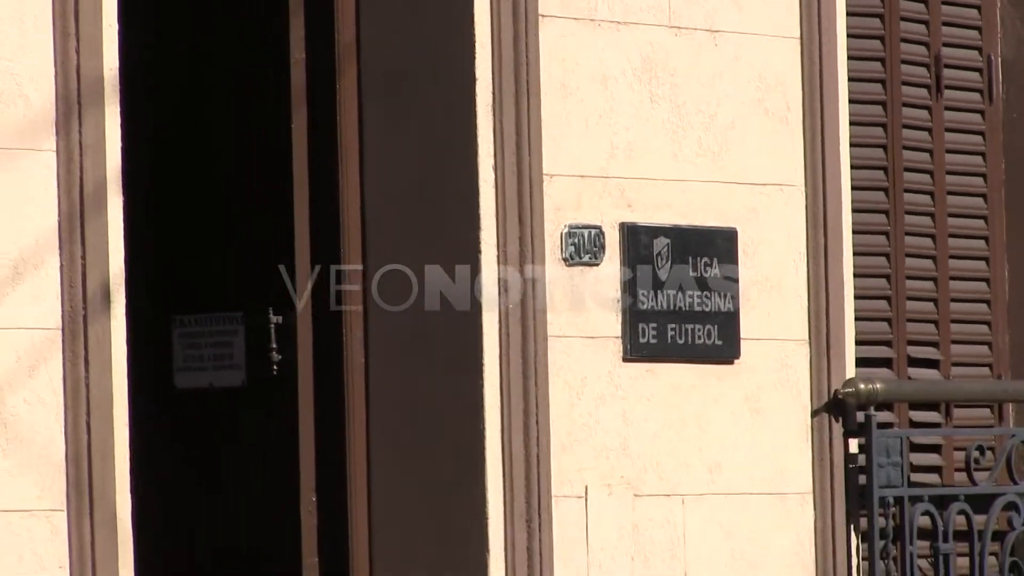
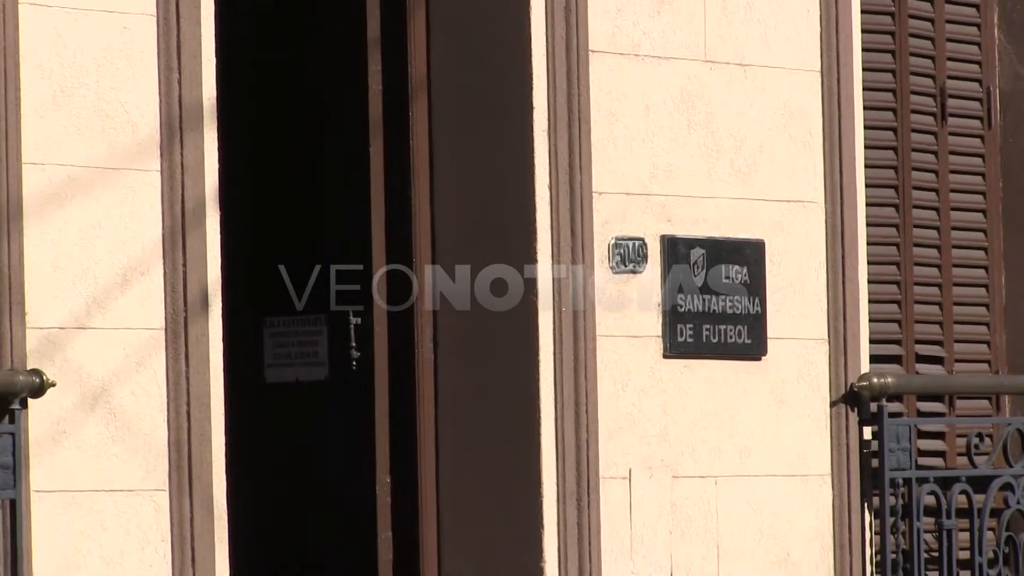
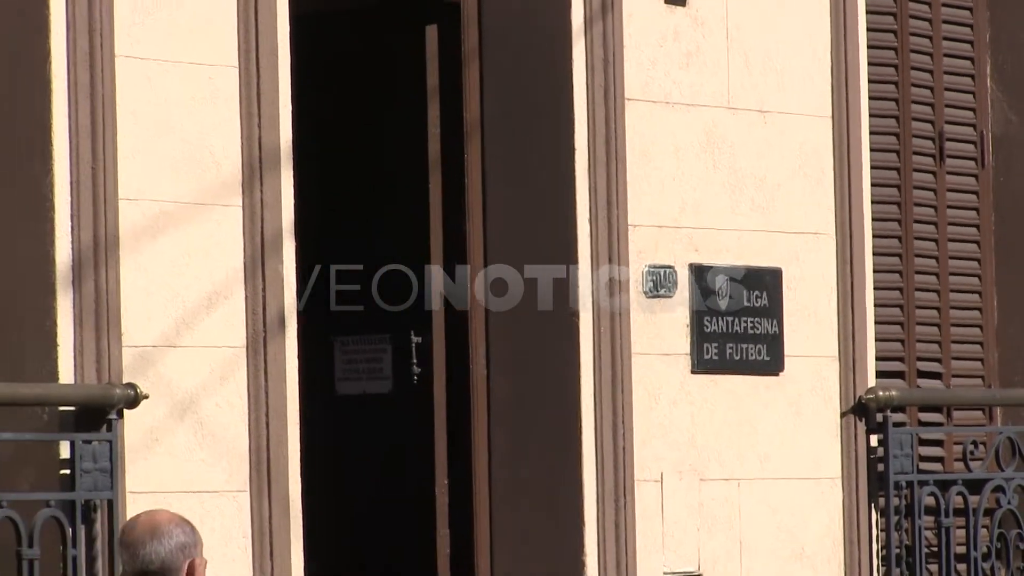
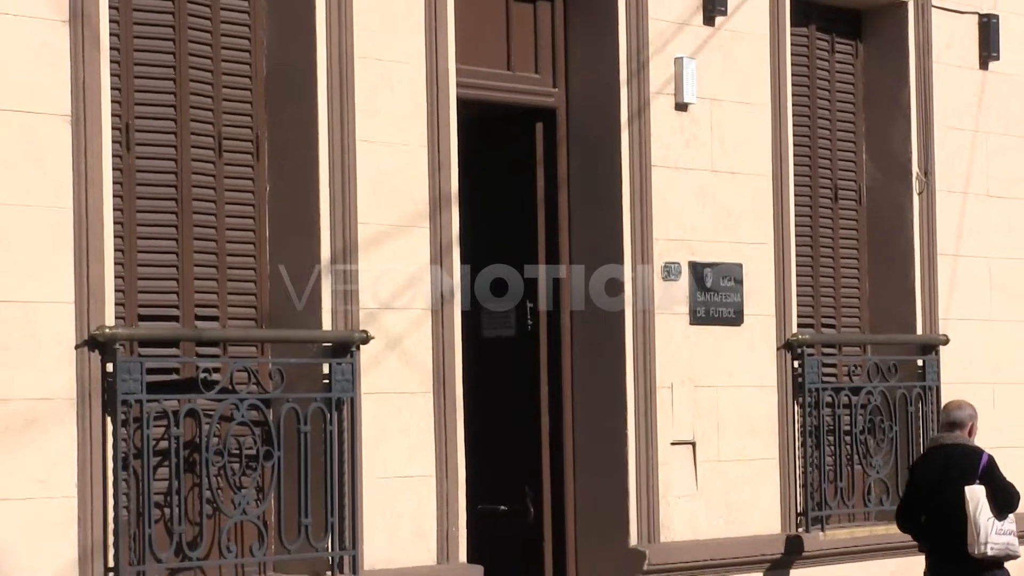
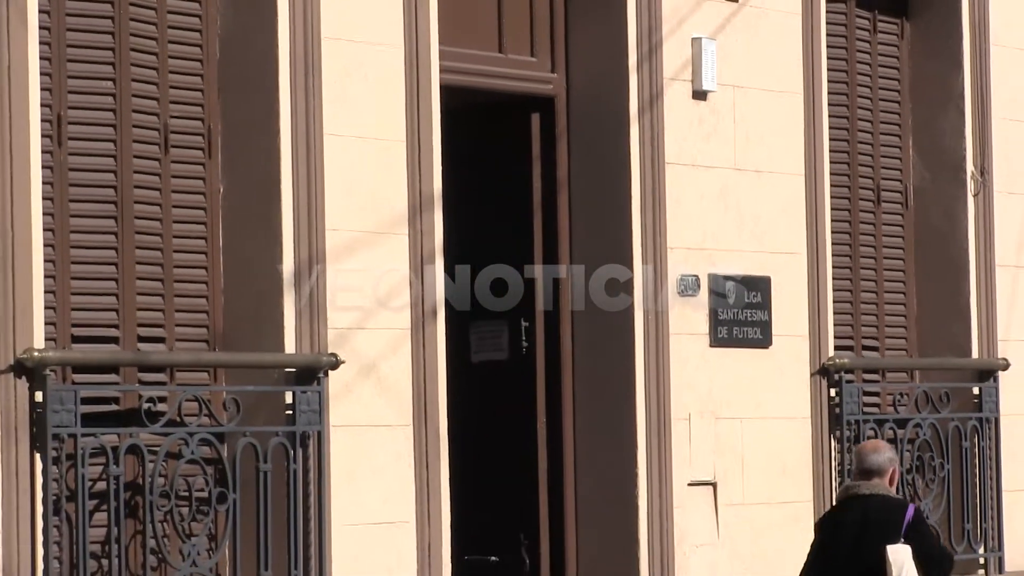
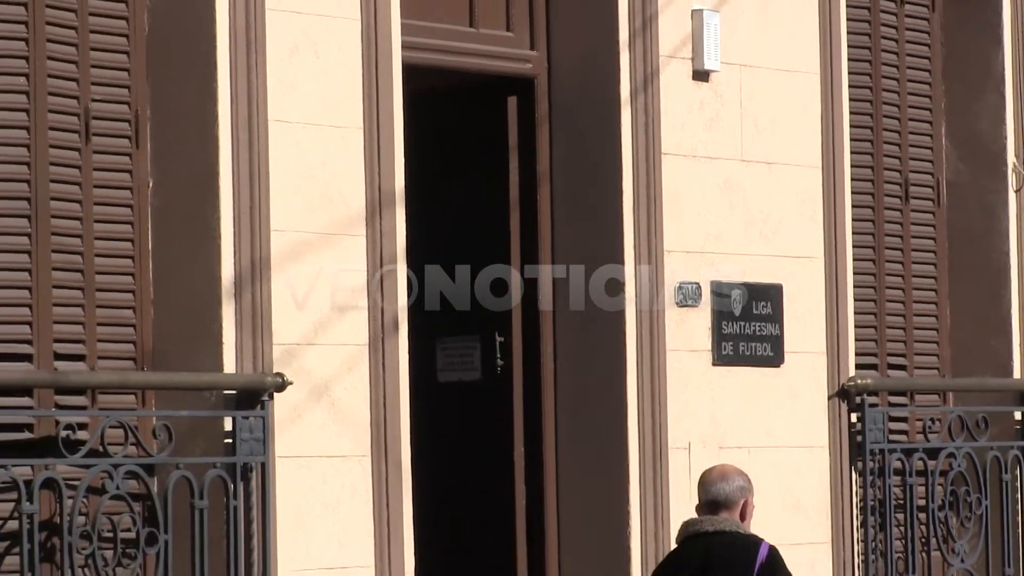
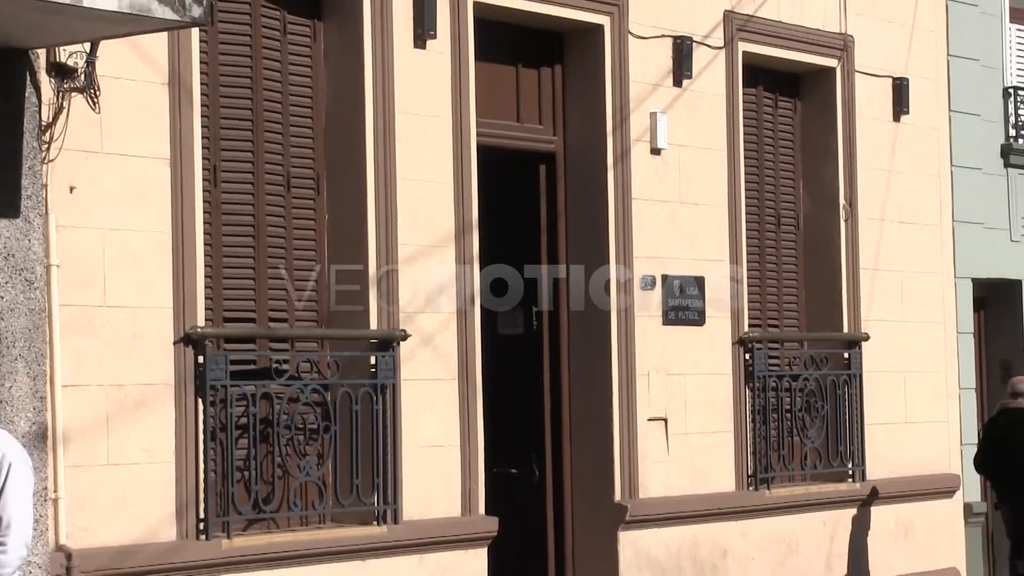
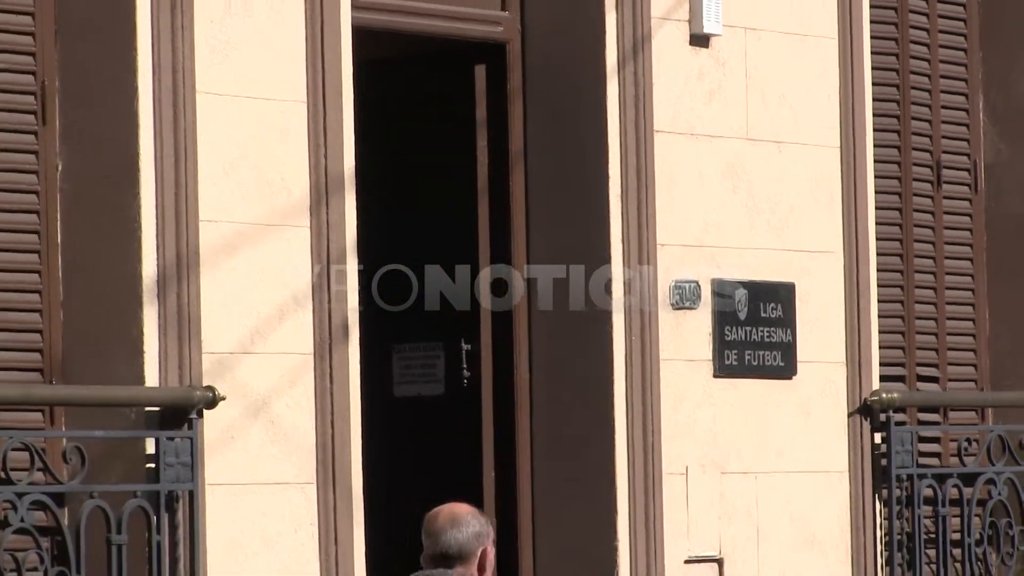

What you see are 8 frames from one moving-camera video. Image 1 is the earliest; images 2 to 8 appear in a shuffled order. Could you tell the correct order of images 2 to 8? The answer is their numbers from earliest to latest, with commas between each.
2, 3, 8, 6, 5, 4, 7
